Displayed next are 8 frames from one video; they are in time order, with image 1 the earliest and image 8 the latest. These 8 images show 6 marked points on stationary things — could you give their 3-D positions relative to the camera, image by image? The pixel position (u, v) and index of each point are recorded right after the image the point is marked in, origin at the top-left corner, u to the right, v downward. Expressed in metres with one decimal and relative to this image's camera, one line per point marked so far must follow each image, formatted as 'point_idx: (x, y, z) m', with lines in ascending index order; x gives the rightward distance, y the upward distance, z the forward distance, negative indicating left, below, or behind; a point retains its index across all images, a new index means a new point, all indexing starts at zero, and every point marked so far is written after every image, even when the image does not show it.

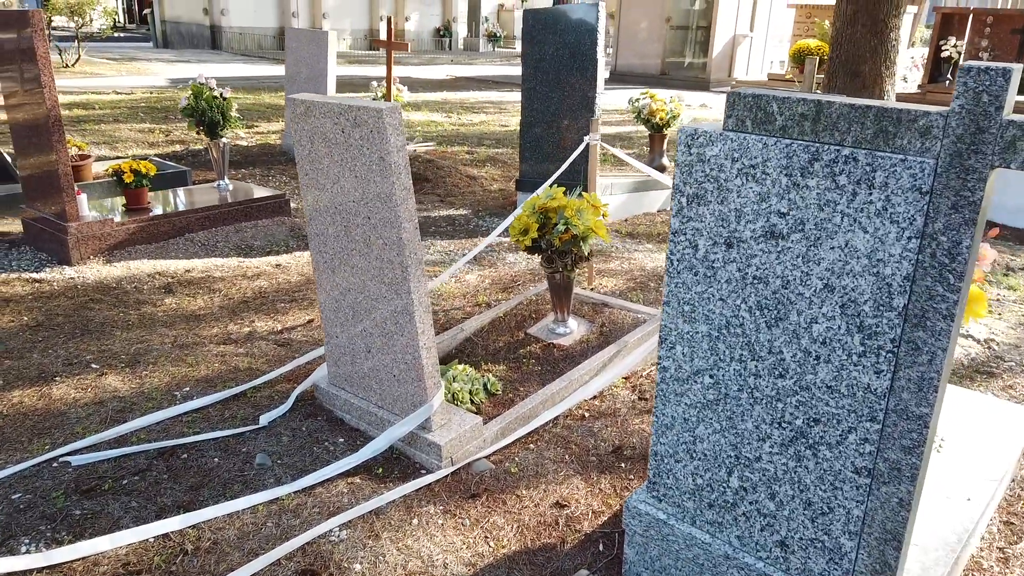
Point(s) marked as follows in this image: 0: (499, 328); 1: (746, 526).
0: (-0.1, -0.2, +3.8) m
1: (+0.6, -0.6, +2.0) m
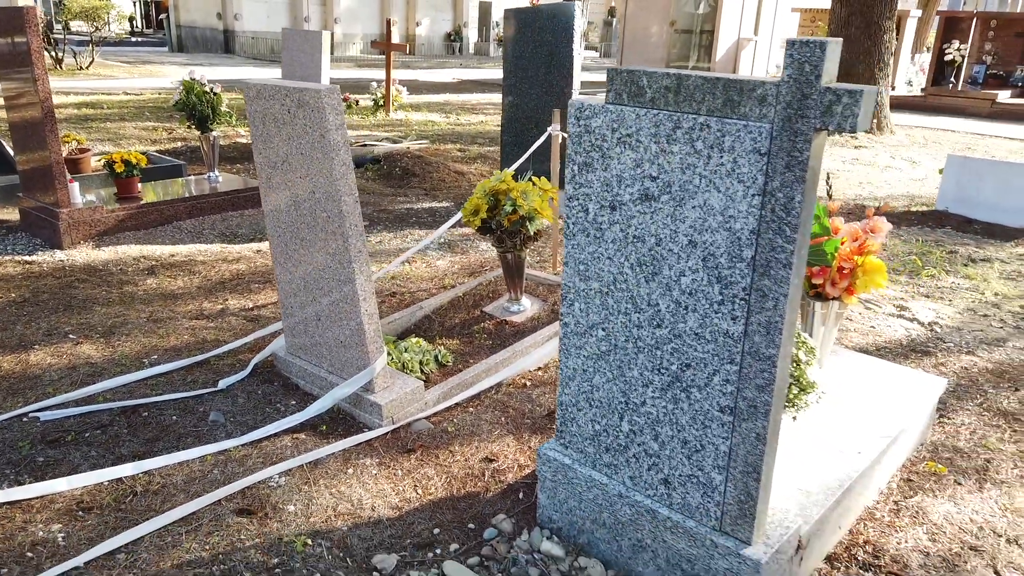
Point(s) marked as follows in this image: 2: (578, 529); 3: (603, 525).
0: (-0.3, -0.1, +4.0) m
1: (+0.4, -0.5, +2.2) m
2: (+0.2, -0.8, +2.4) m
3: (+0.3, -0.7, +2.3) m
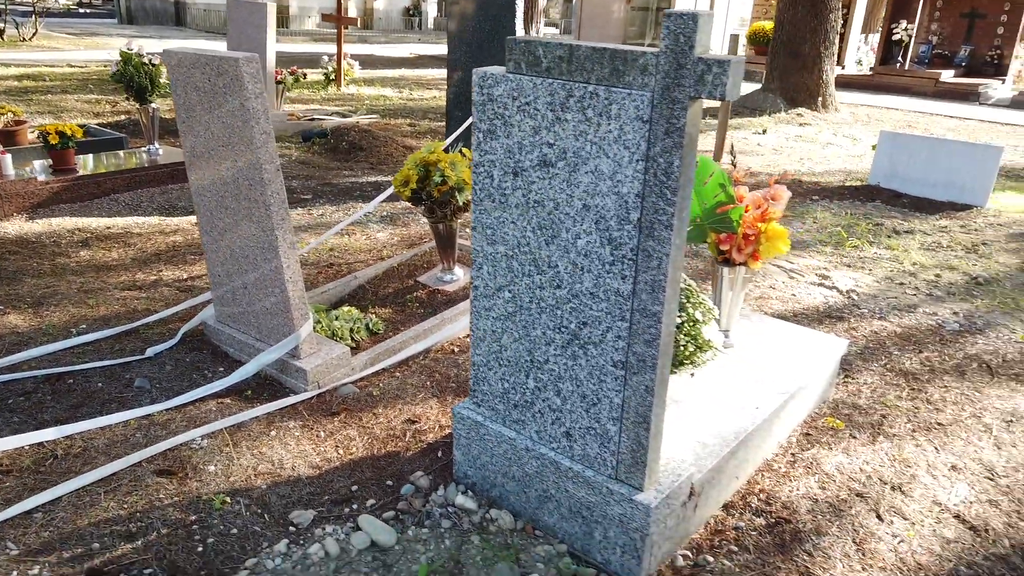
0: (-0.6, +0.1, +4.1) m
1: (+0.1, -0.4, +2.3) m
2: (-0.1, -0.6, +2.5) m
3: (0.0, -0.6, +2.4) m
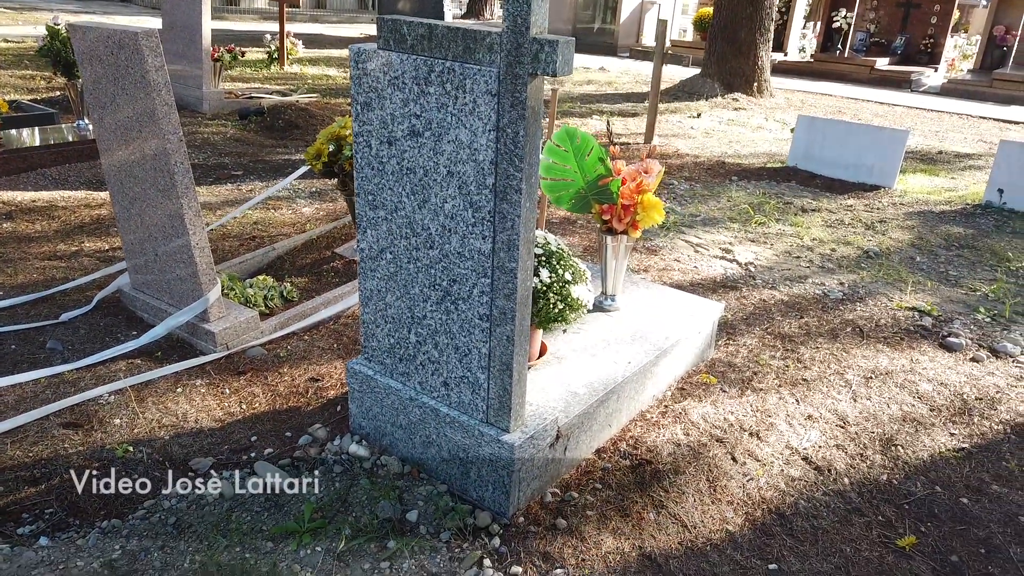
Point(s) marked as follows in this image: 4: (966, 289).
0: (-1.1, +0.2, +4.3) m
1: (-0.3, -0.3, +2.5) m
2: (-0.5, -0.5, +2.7) m
3: (-0.4, -0.5, +2.7) m
4: (+2.7, 0.0, +4.6) m
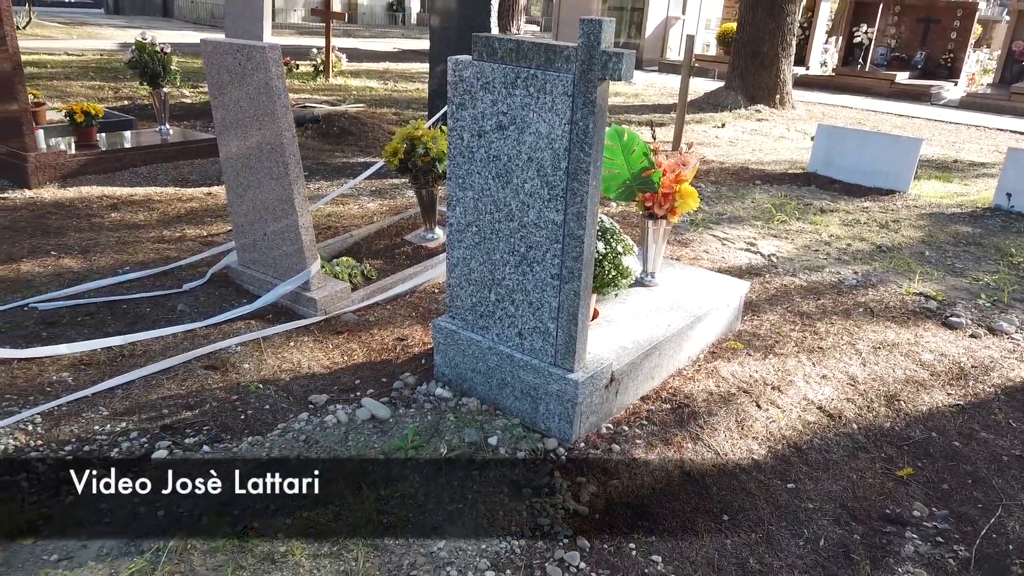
0: (-0.8, +0.3, +4.8) m
1: (0.0, -0.2, +3.1) m
2: (-0.2, -0.4, +3.3) m
3: (-0.1, -0.4, +3.2) m
4: (+3.0, +0.1, +5.0) m
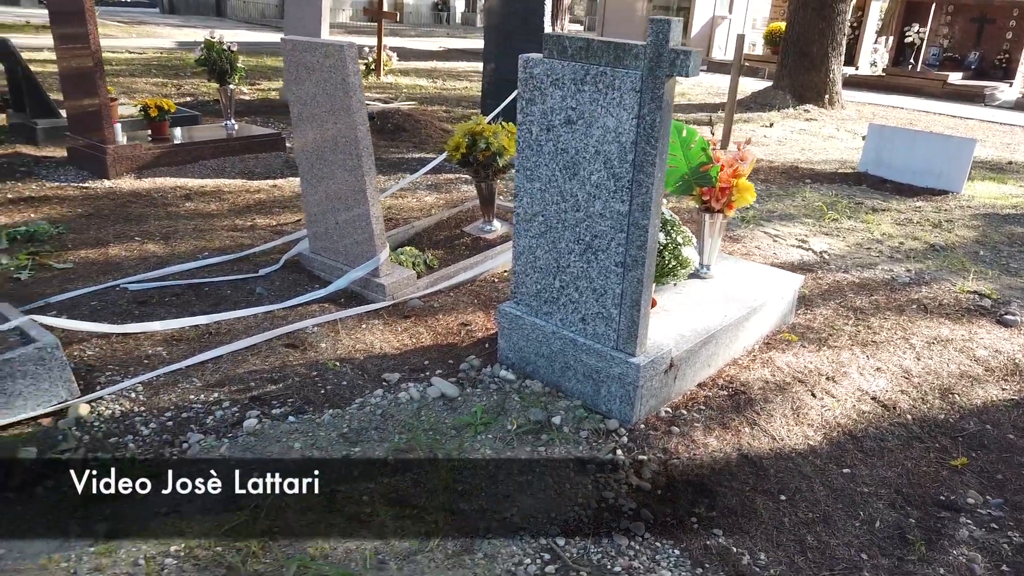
0: (-0.5, +0.4, +5.0) m
1: (+0.2, -0.1, +3.2) m
2: (+0.1, -0.3, +3.4) m
3: (+0.1, -0.3, +3.3) m
4: (+3.4, +0.1, +5.0) m
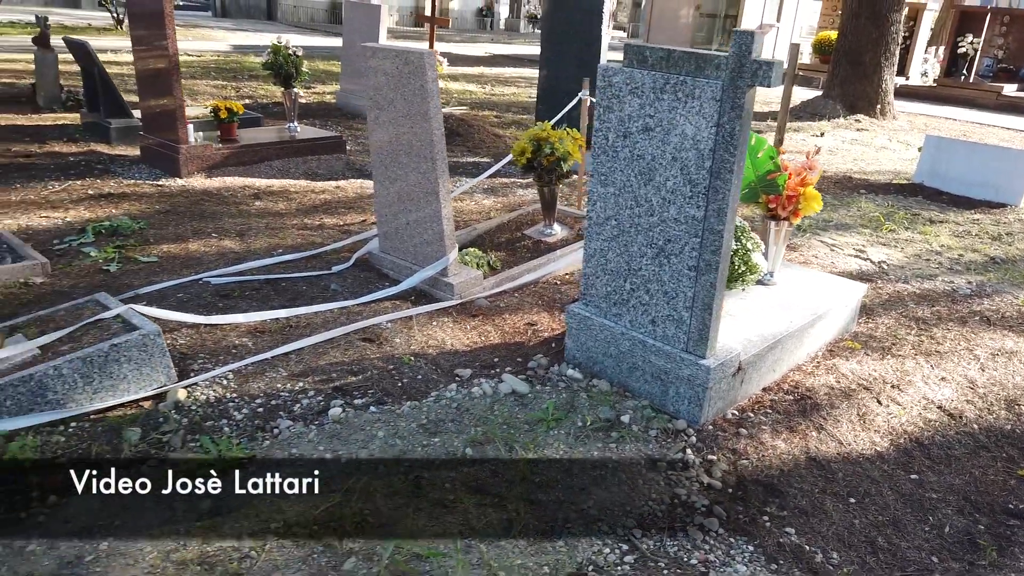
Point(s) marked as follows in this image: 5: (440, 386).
0: (-0.1, +0.4, +5.1) m
1: (+0.5, -0.1, +3.3) m
2: (+0.4, -0.3, +3.5) m
3: (+0.4, -0.3, +3.4) m
4: (+3.8, 0.0, +5.0) m
5: (-0.3, -0.4, +3.3) m
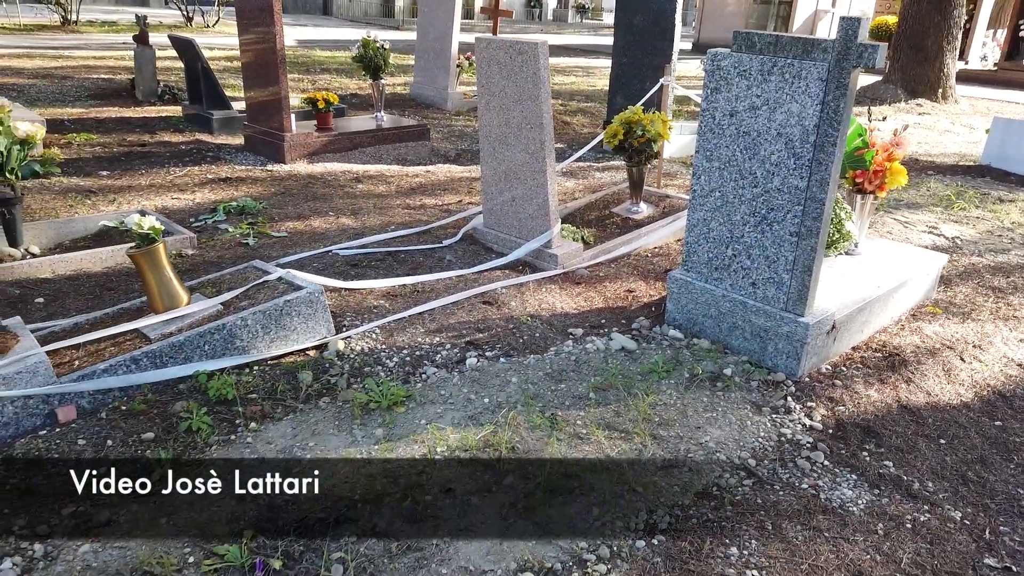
0: (+0.6, +0.6, +5.5) m
1: (+1.1, +0.1, +3.6) m
2: (+0.9, -0.2, +3.9) m
3: (+1.0, -0.1, +3.8) m
4: (+4.4, +0.1, +5.1) m
5: (+0.2, -0.3, +3.7) m
